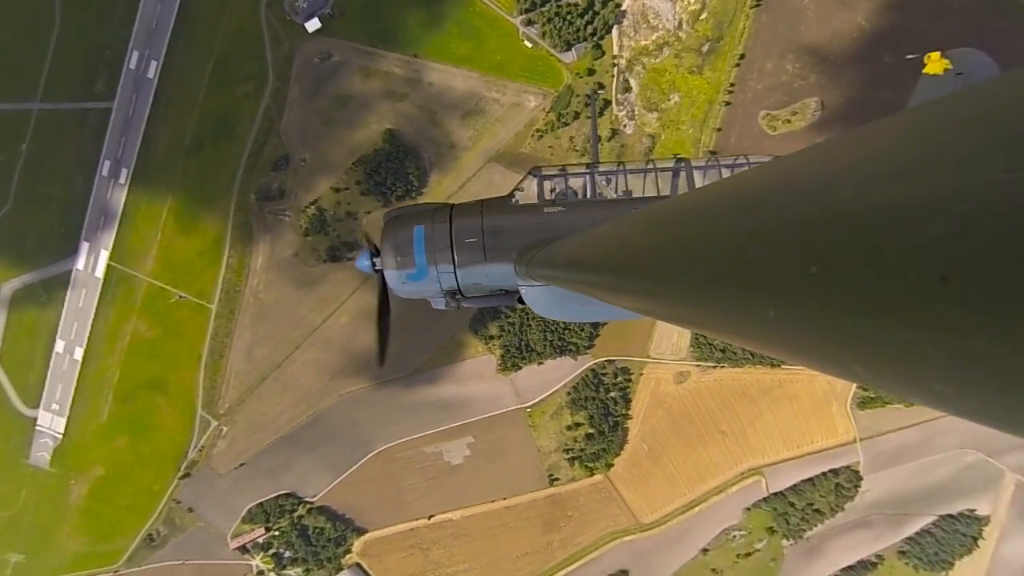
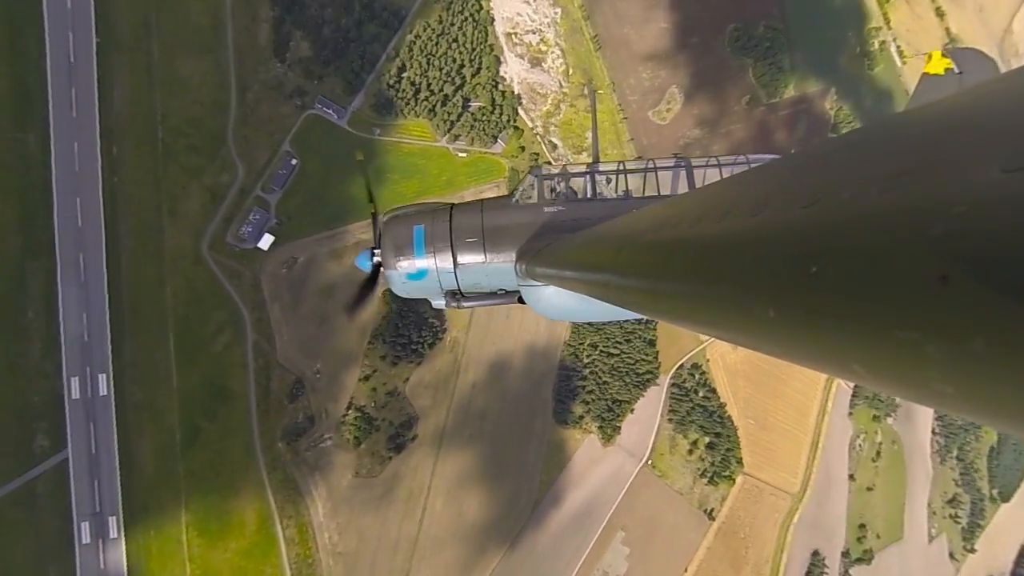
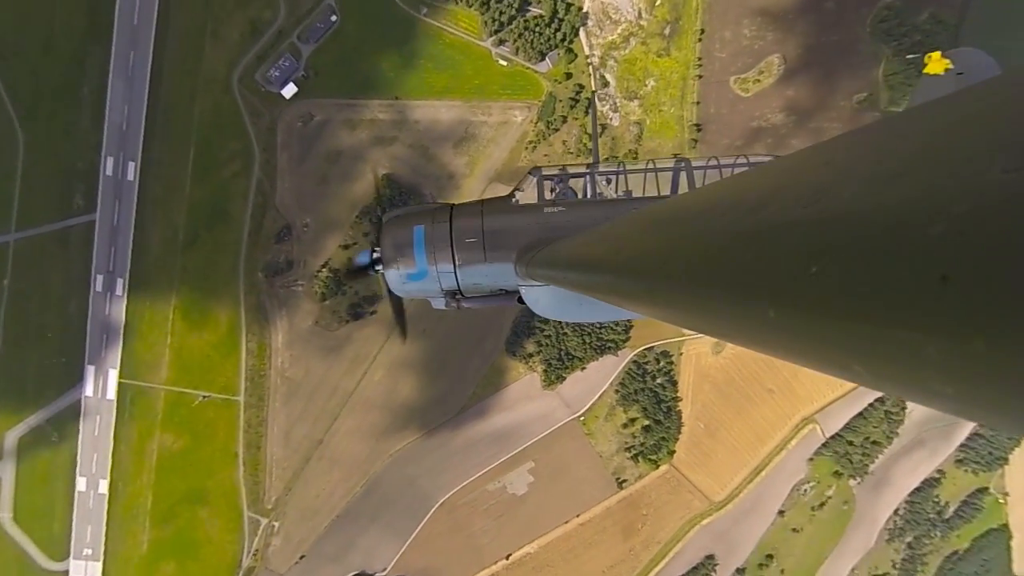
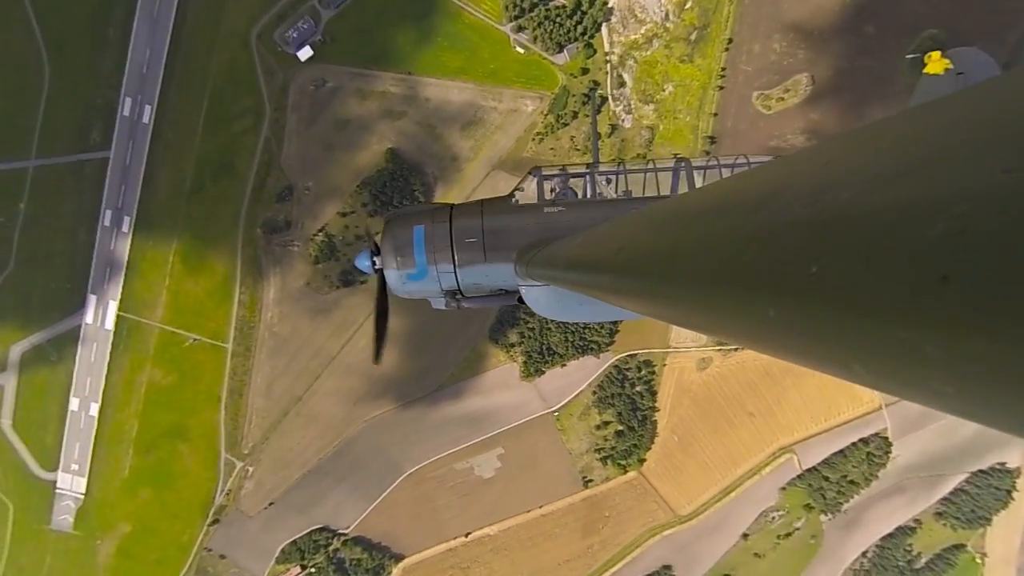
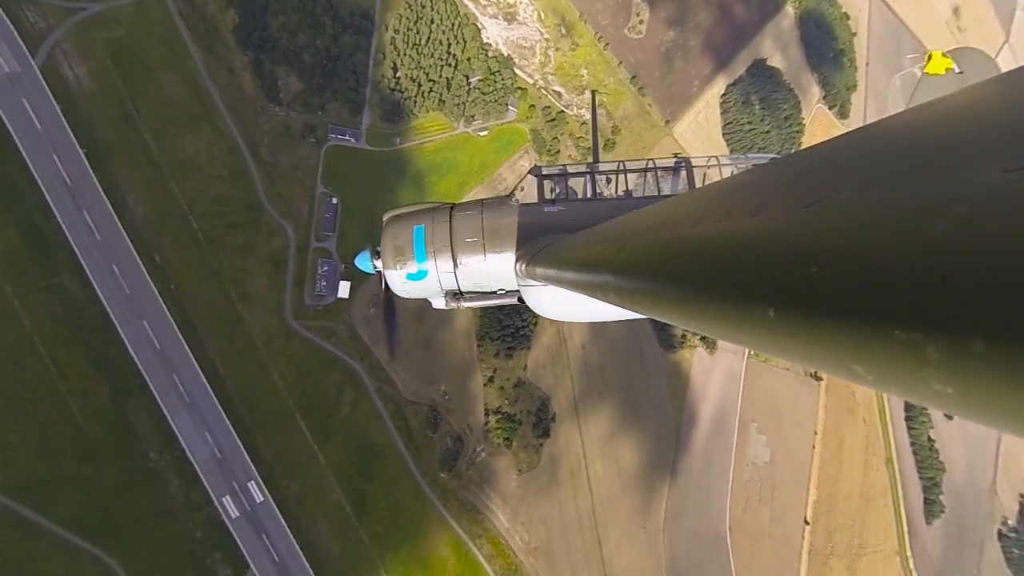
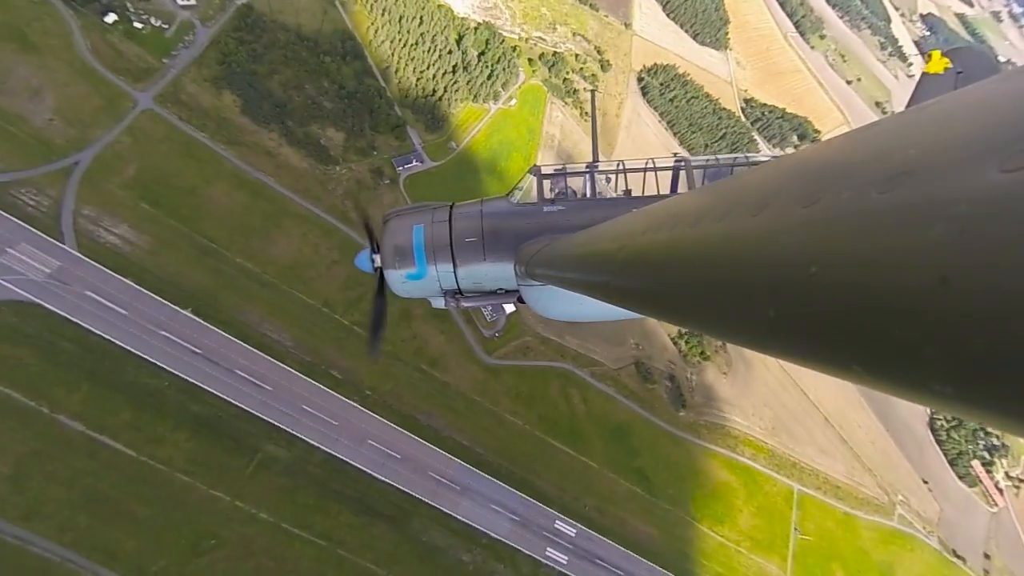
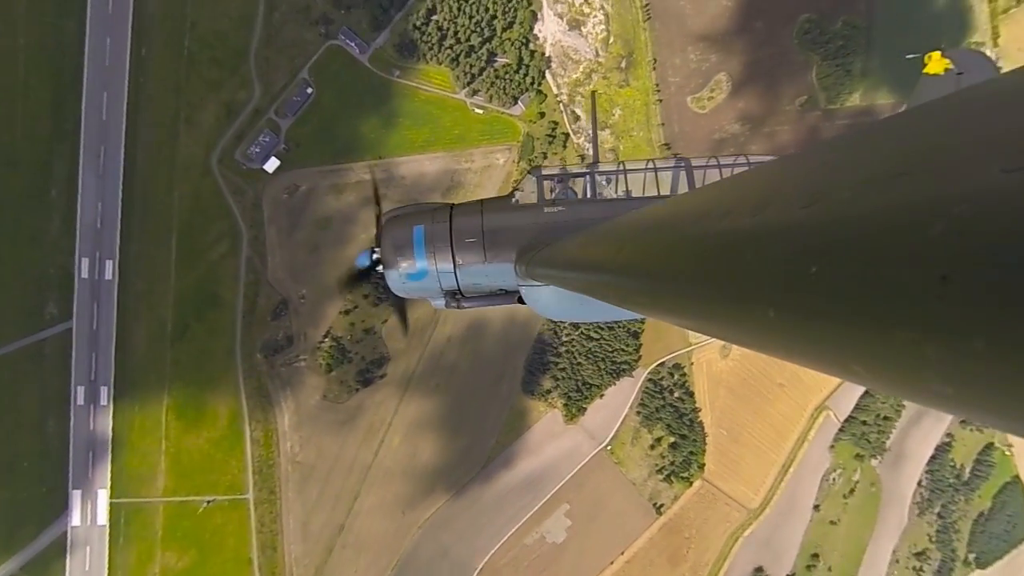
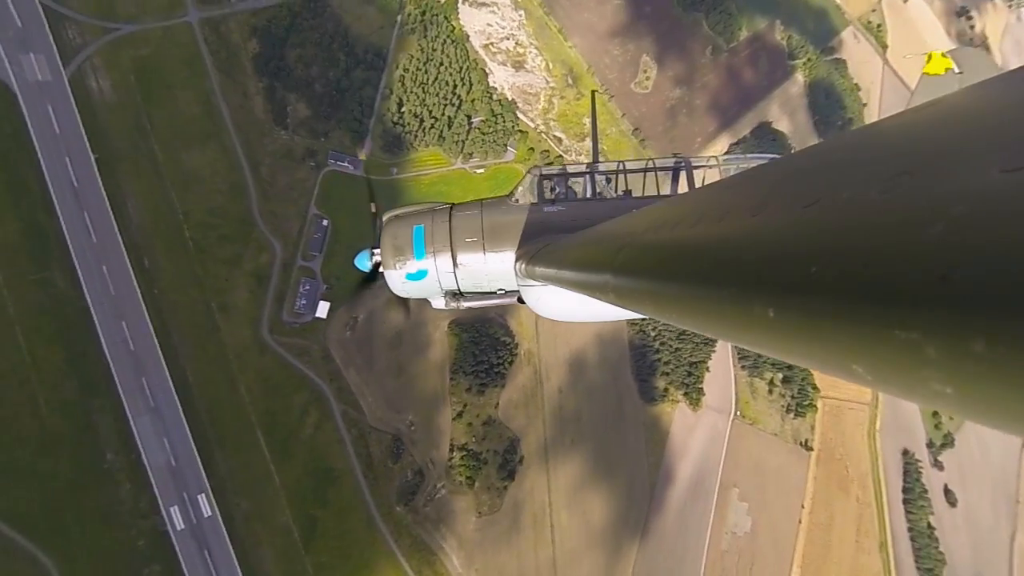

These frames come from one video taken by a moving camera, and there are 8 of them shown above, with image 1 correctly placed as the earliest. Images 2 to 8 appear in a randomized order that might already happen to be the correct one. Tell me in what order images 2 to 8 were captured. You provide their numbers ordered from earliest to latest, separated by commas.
4, 3, 7, 2, 8, 5, 6
